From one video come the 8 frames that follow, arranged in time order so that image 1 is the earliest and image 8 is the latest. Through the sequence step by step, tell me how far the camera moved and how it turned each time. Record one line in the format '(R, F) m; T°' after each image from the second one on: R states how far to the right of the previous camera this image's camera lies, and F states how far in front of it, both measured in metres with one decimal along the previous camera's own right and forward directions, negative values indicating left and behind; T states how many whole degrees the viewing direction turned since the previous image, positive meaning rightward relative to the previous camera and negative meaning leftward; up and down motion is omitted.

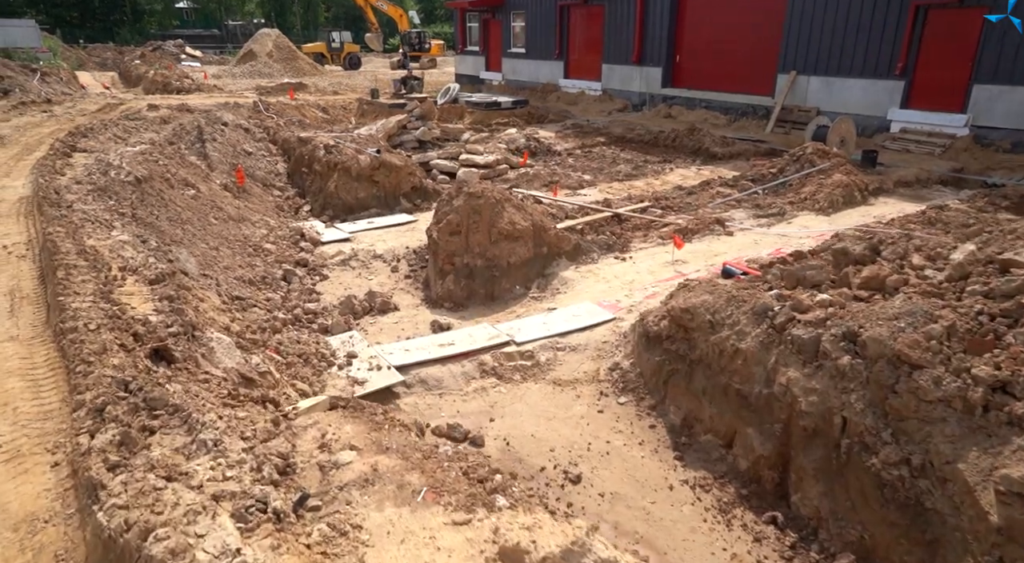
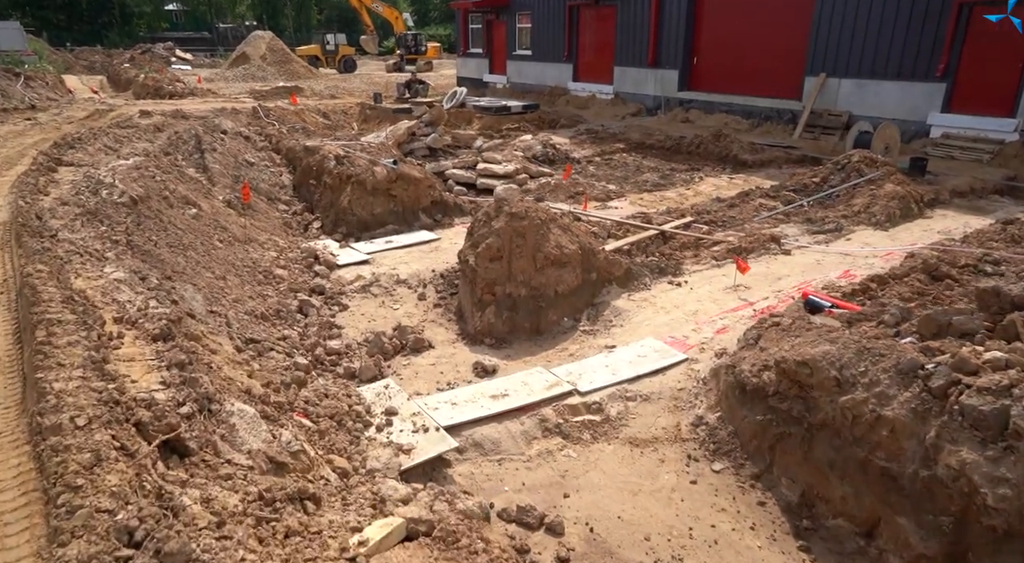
(-0.5, +0.8) m; +1°
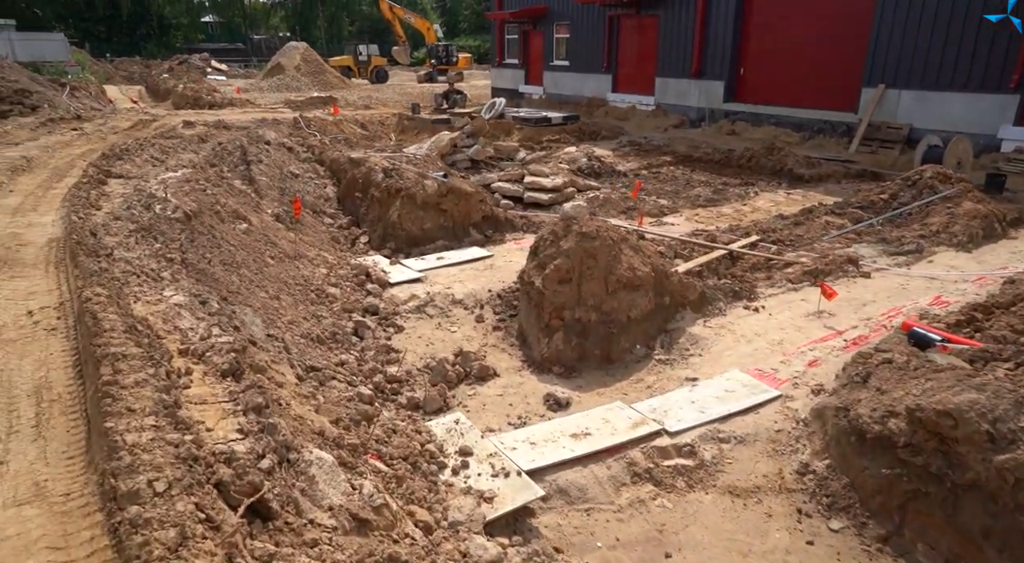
(-0.4, +0.4) m; -2°
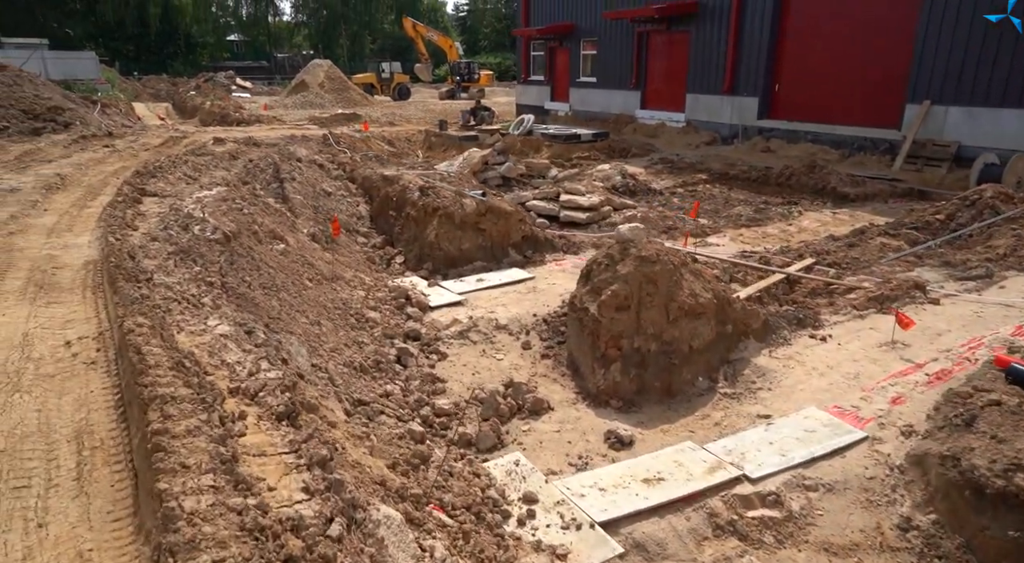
(-0.3, +0.3) m; -1°
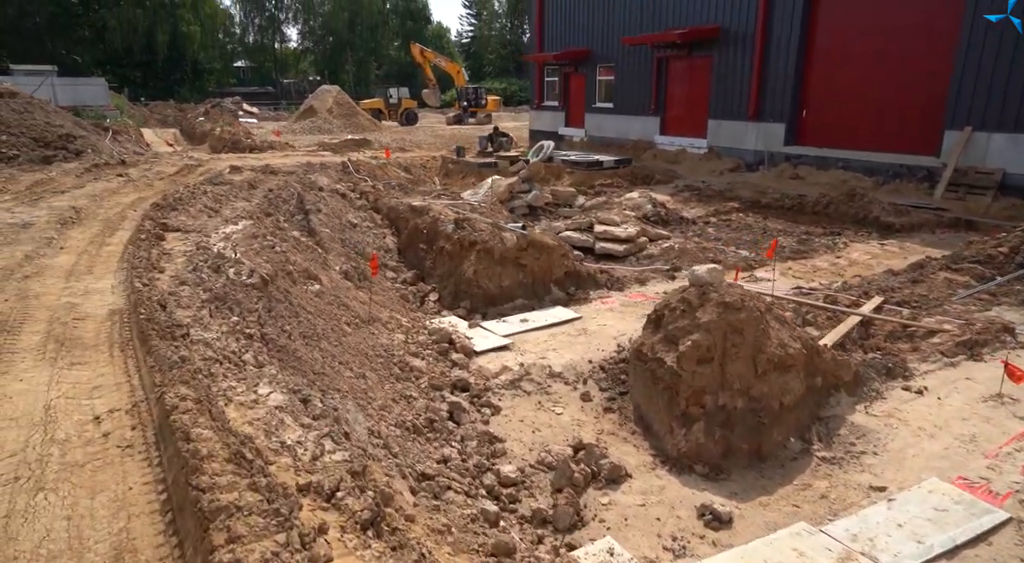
(-0.5, +0.5) m; 0°
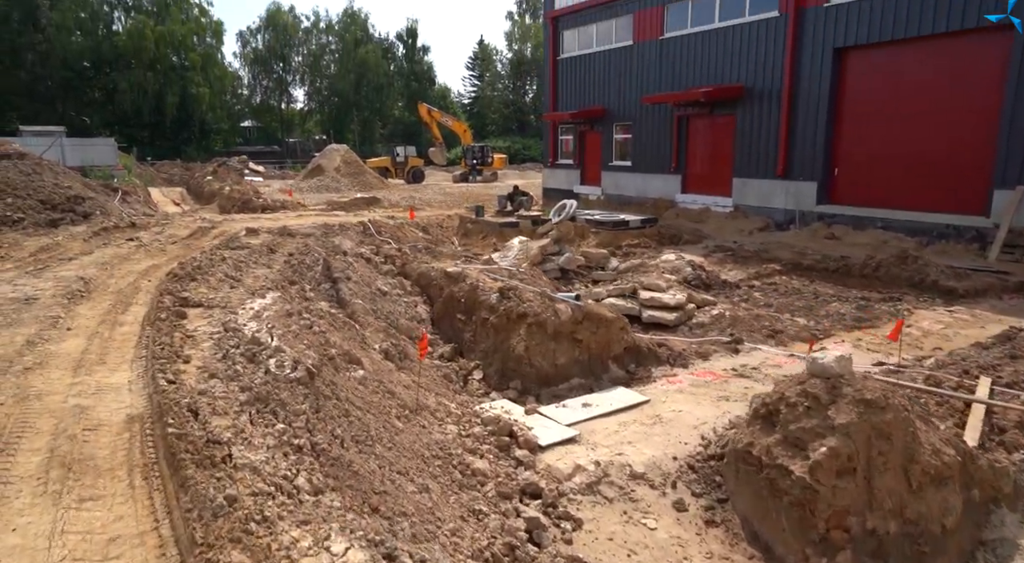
(-0.6, +0.8) m; 0°
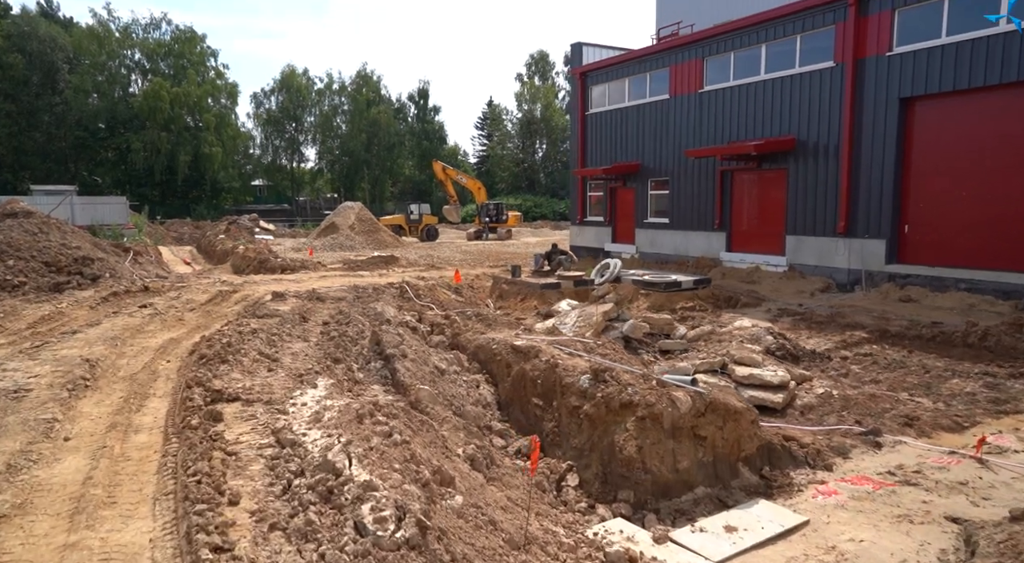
(-0.9, +1.3) m; 0°
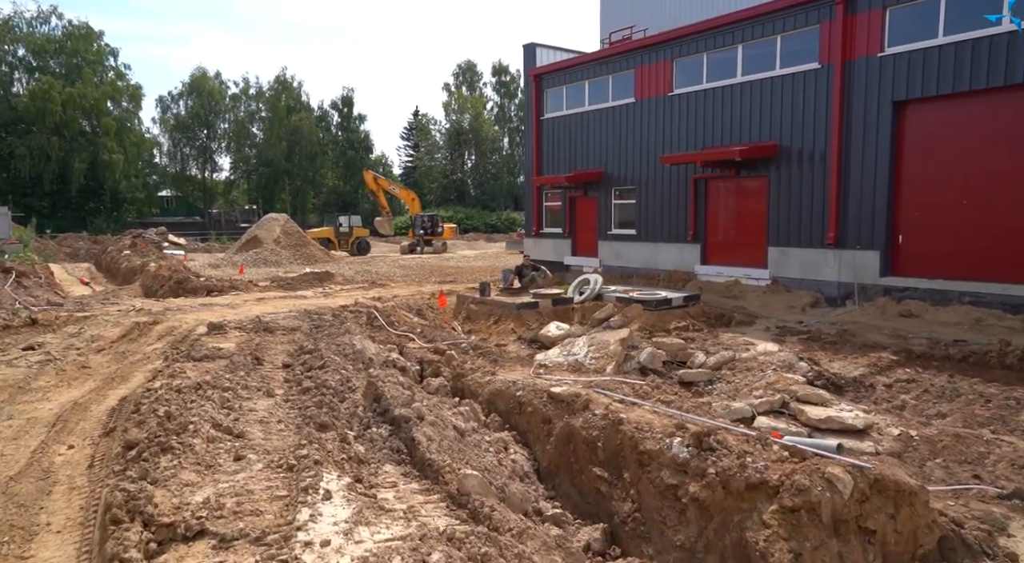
(-1.0, +1.9) m; +7°
